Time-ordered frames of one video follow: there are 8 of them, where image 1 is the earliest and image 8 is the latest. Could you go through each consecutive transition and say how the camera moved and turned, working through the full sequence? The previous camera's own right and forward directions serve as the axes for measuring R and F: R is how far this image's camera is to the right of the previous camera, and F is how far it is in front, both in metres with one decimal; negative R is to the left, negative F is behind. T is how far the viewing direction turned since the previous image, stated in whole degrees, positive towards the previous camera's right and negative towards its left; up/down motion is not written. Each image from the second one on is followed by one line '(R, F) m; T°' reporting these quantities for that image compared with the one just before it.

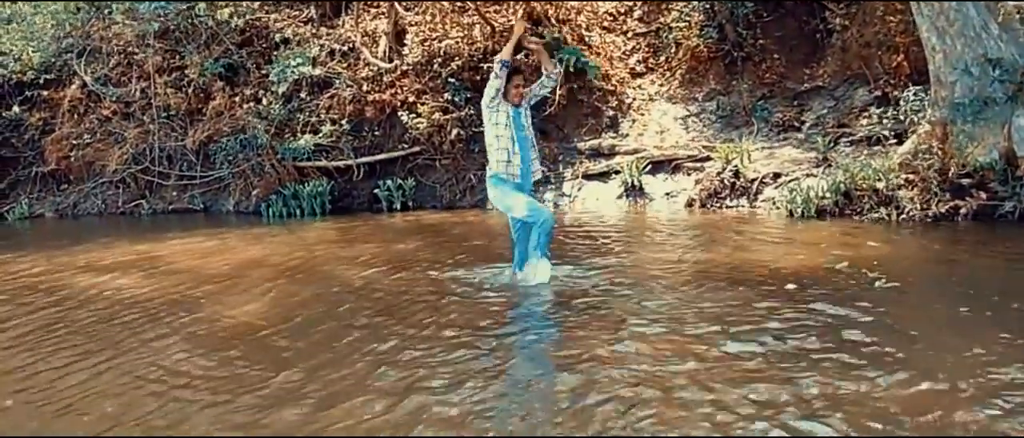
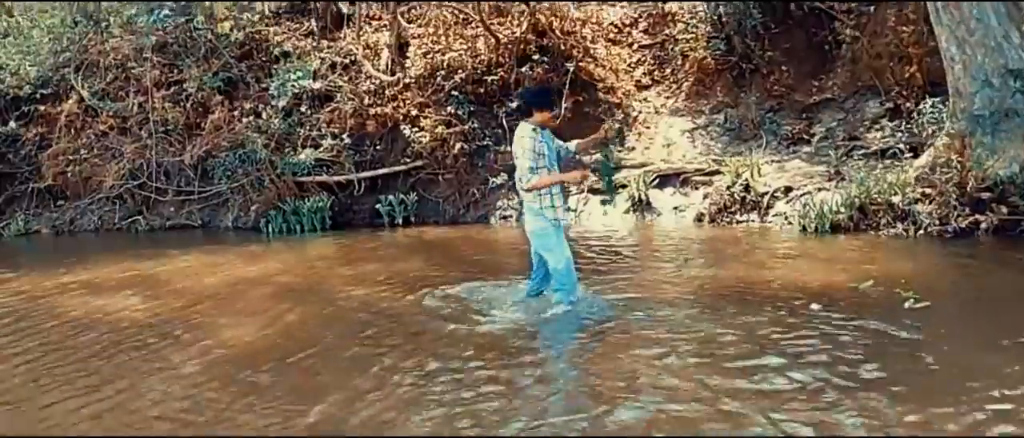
(0.0, +0.2) m; 0°
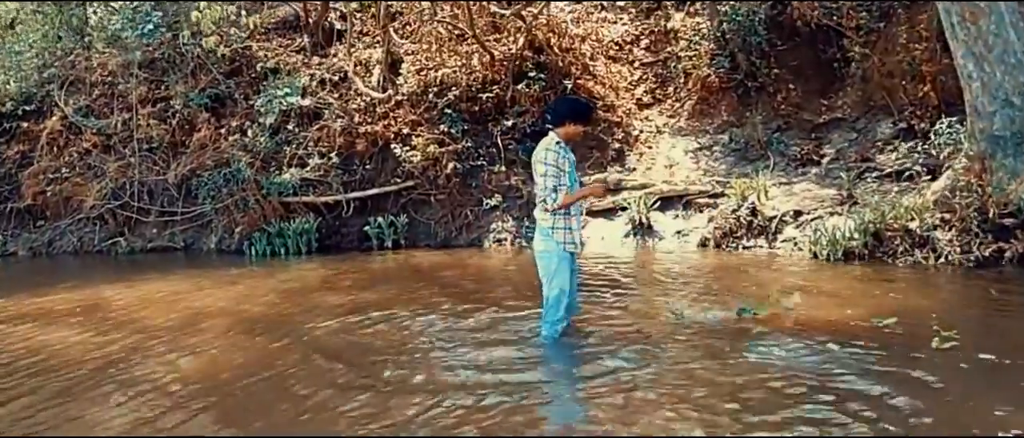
(+0.1, +0.5) m; 0°
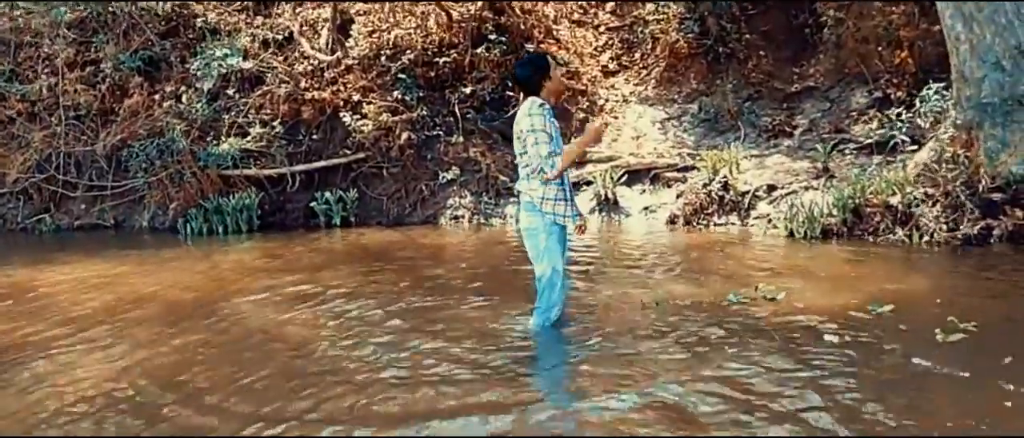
(+0.1, +0.6) m; +3°
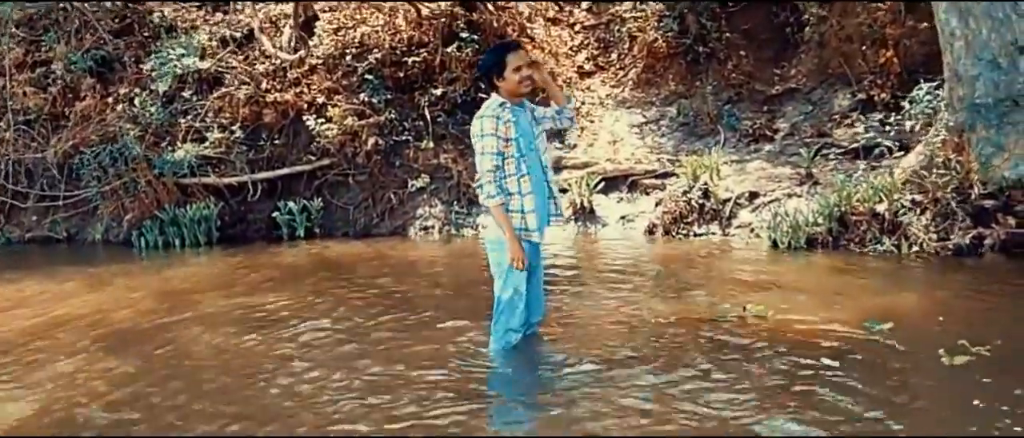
(+0.1, +0.4) m; +1°
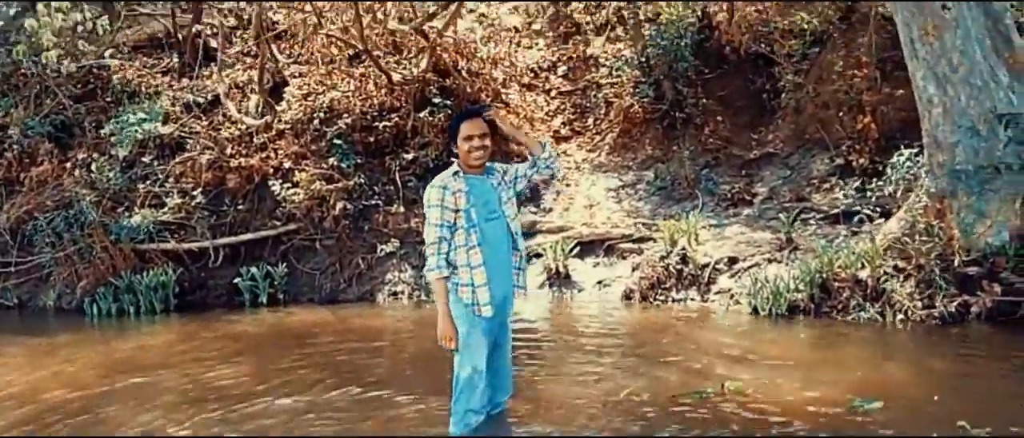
(+0.1, +0.3) m; +1°
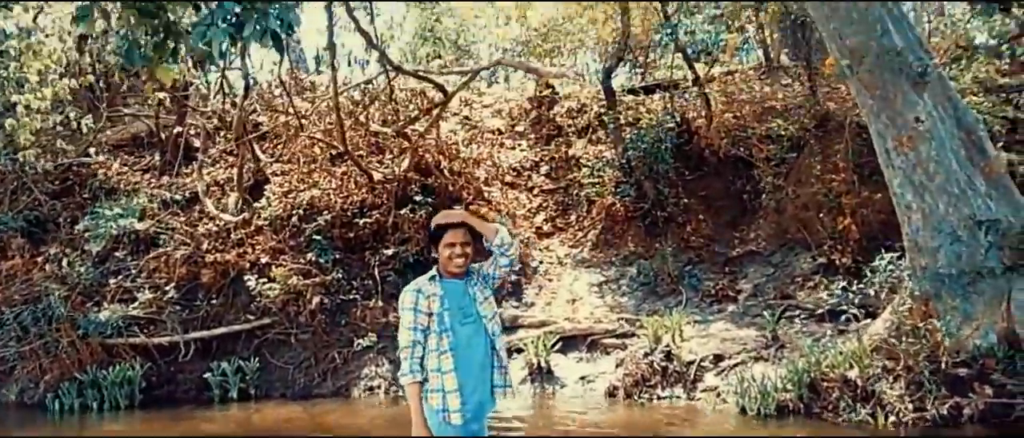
(0.0, +0.1) m; +1°
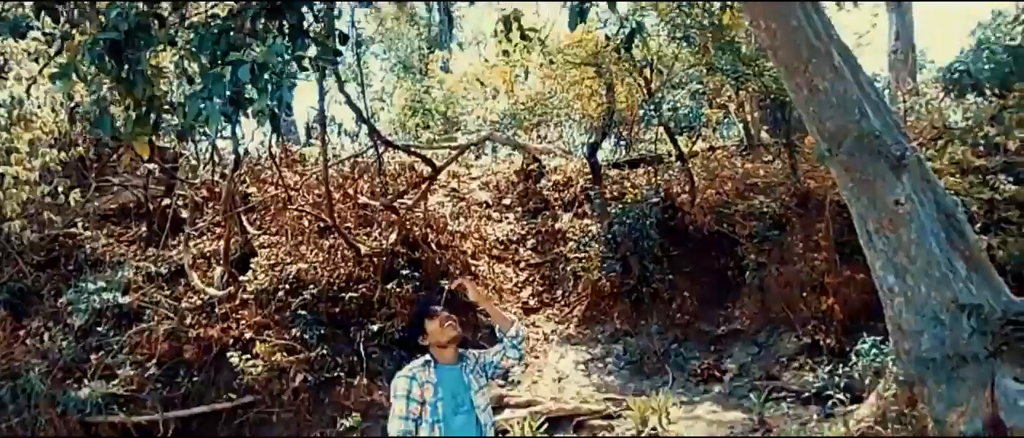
(0.0, -0.1) m; +1°
